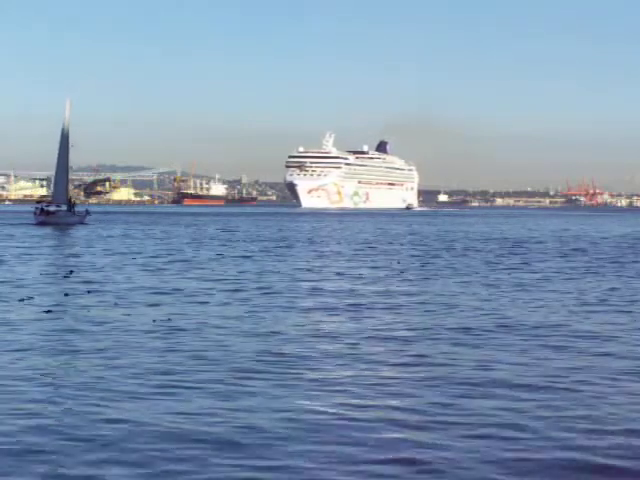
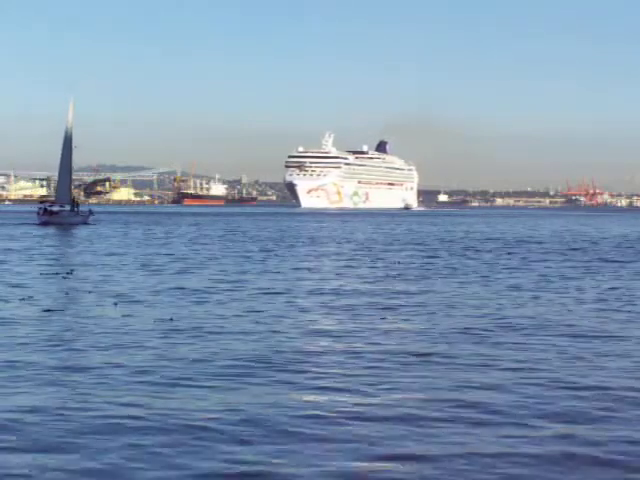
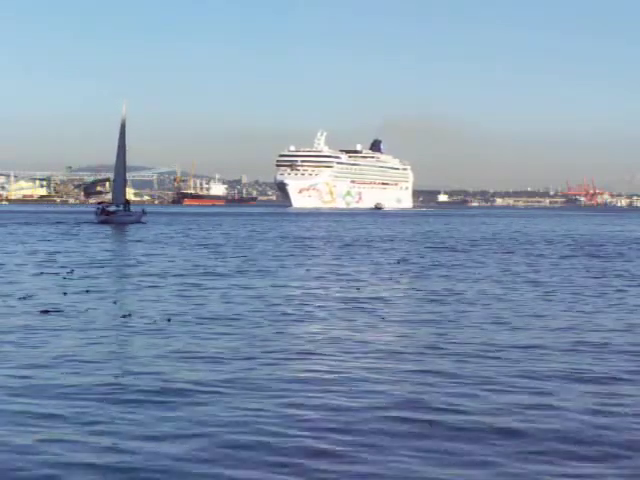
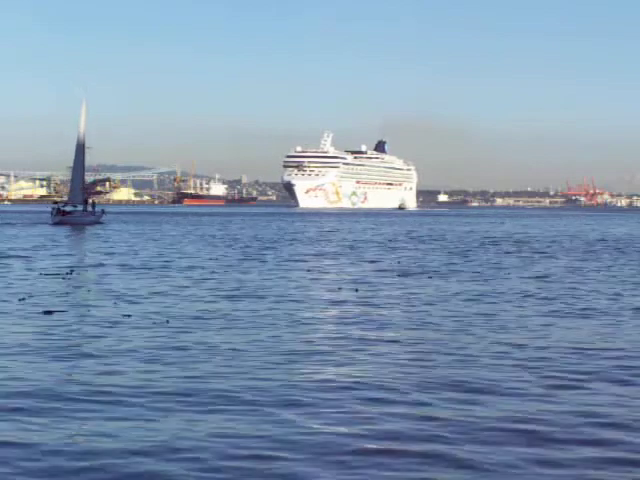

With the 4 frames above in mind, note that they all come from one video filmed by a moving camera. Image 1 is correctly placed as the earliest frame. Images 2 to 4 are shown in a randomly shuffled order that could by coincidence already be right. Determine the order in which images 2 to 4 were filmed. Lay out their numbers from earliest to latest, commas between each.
2, 4, 3
